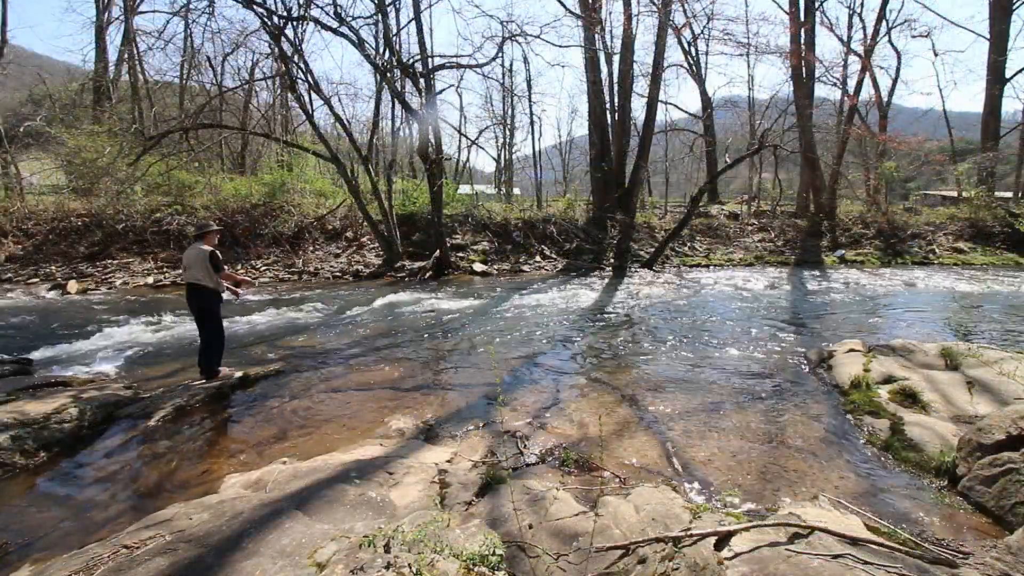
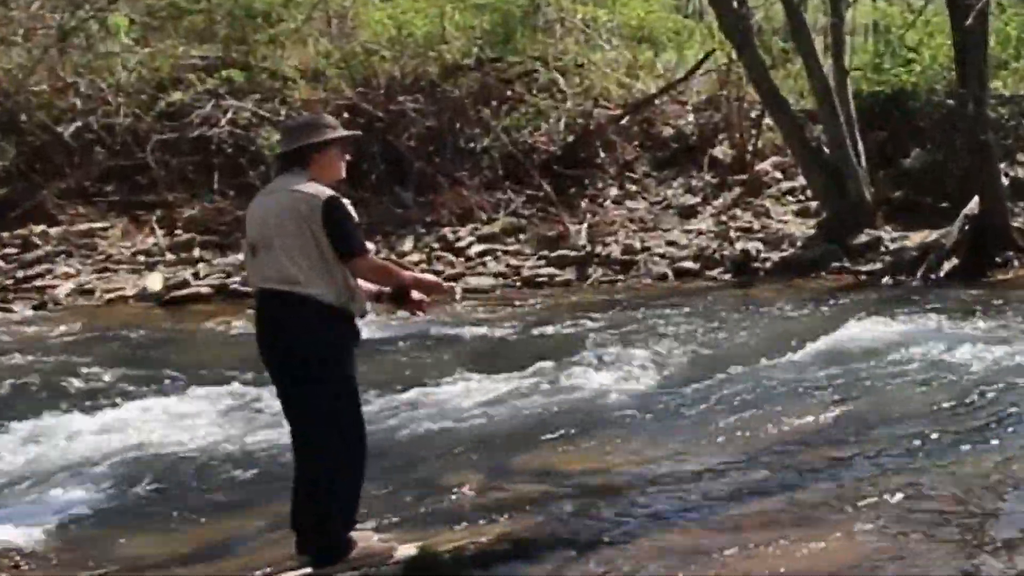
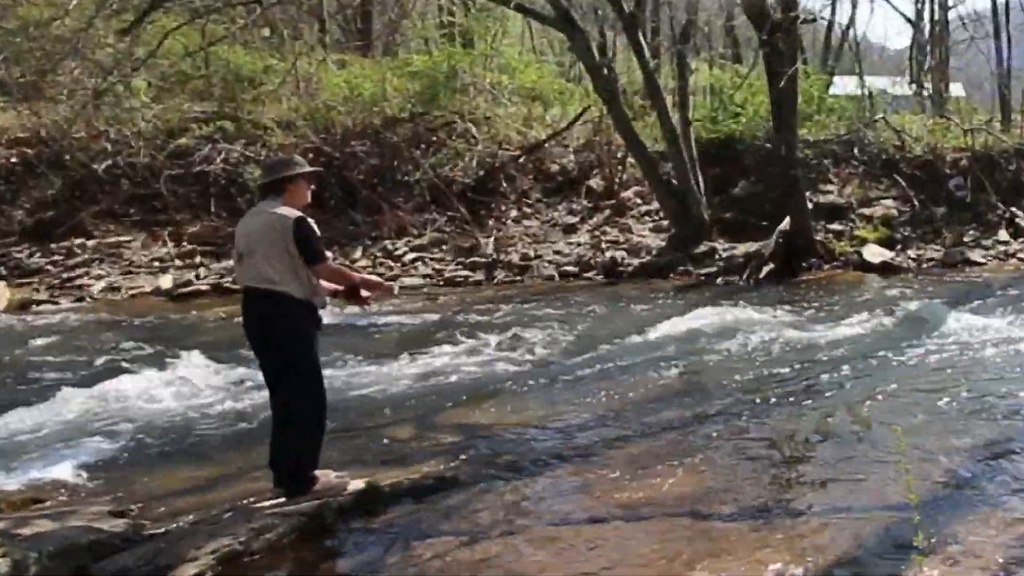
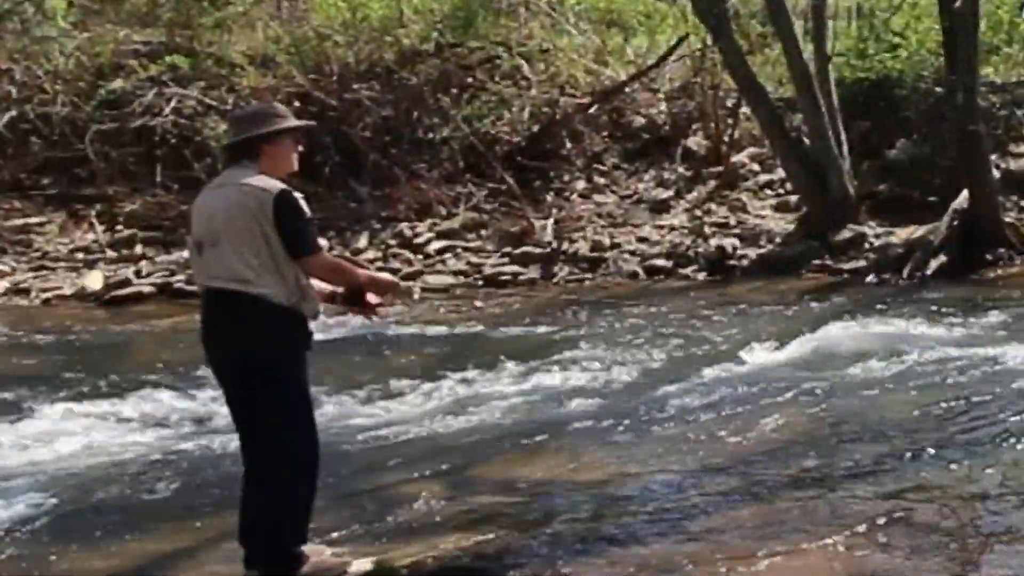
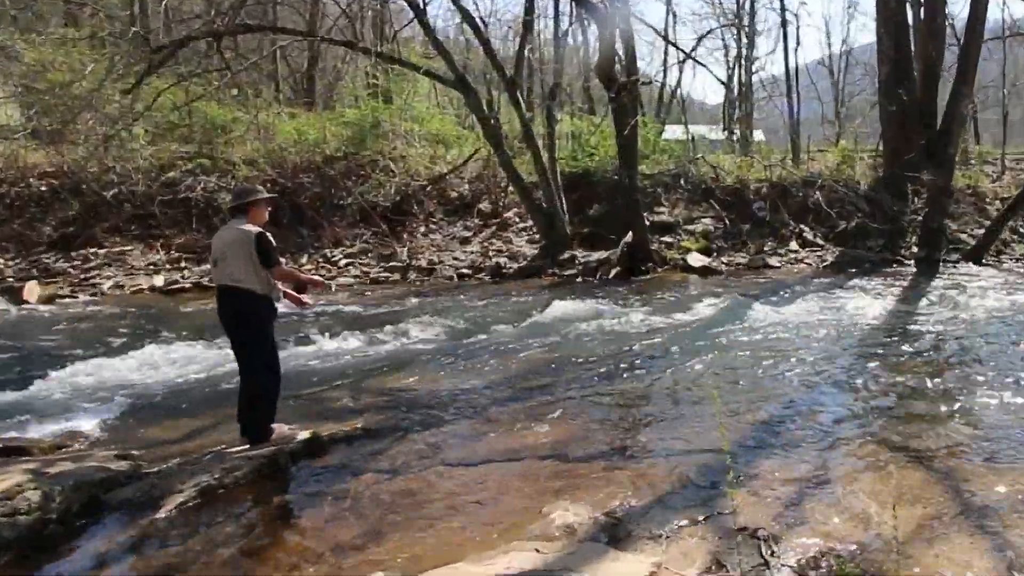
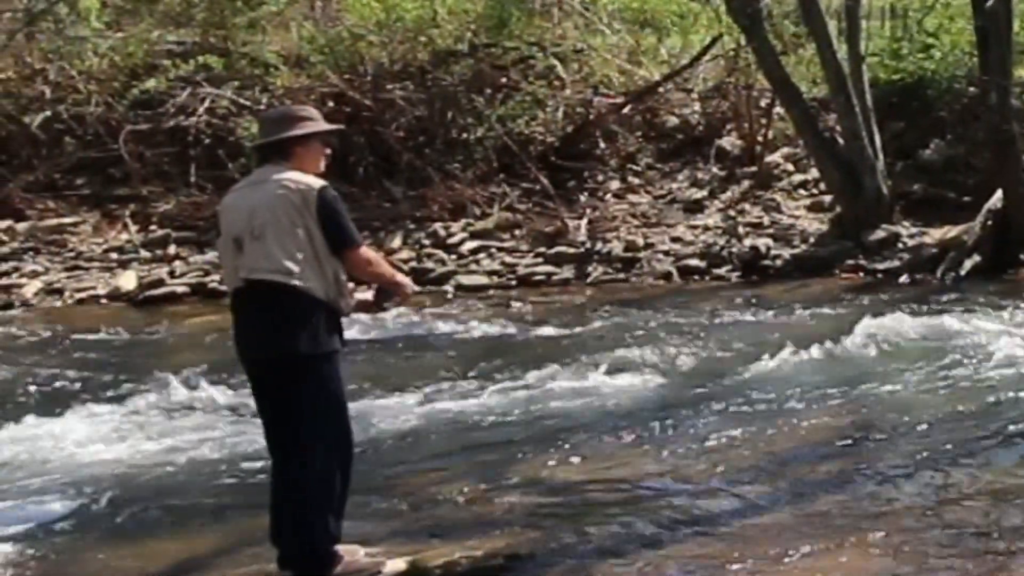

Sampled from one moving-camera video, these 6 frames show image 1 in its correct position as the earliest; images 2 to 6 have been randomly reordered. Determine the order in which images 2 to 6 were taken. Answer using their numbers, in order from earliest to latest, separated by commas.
5, 3, 2, 4, 6
